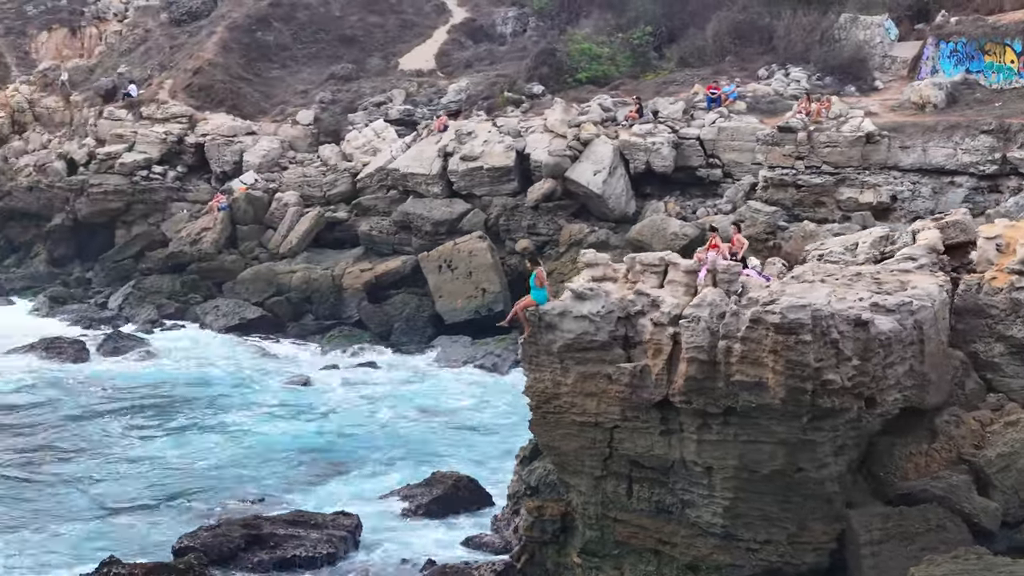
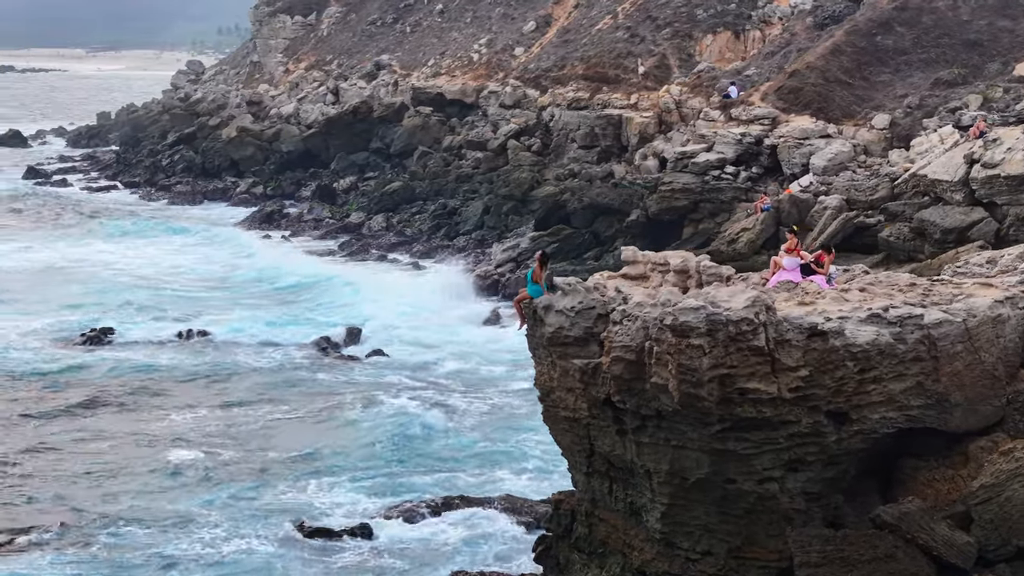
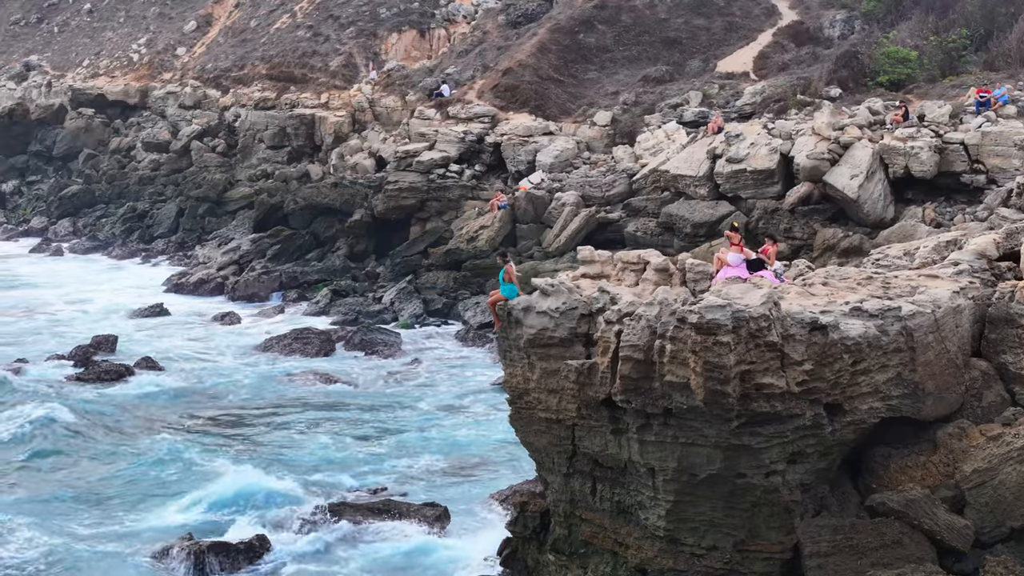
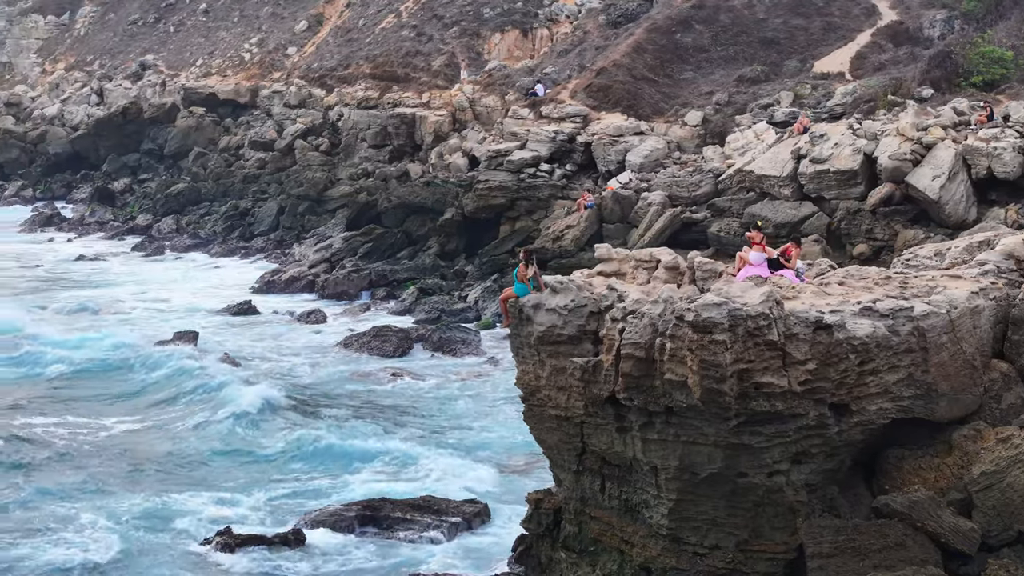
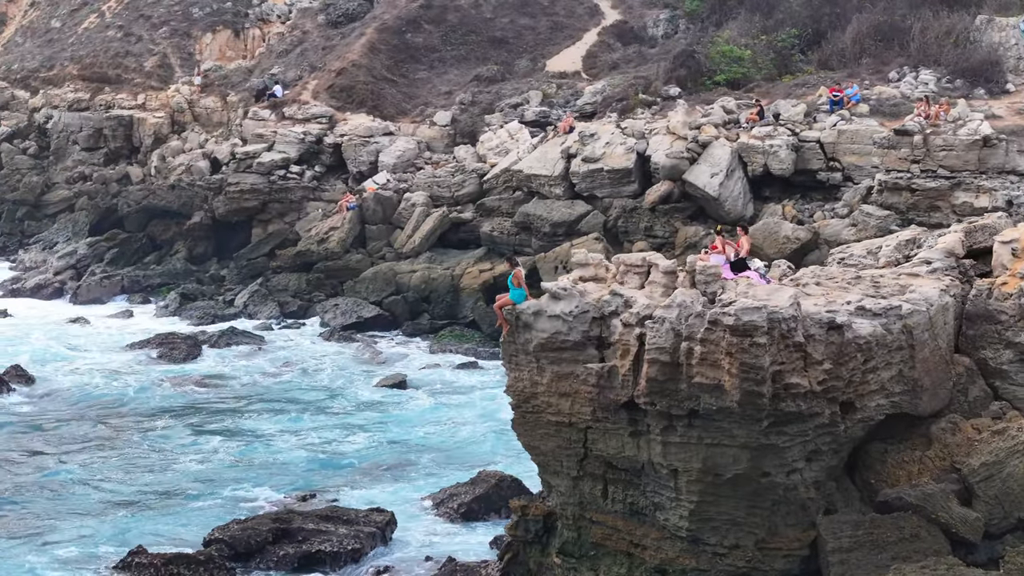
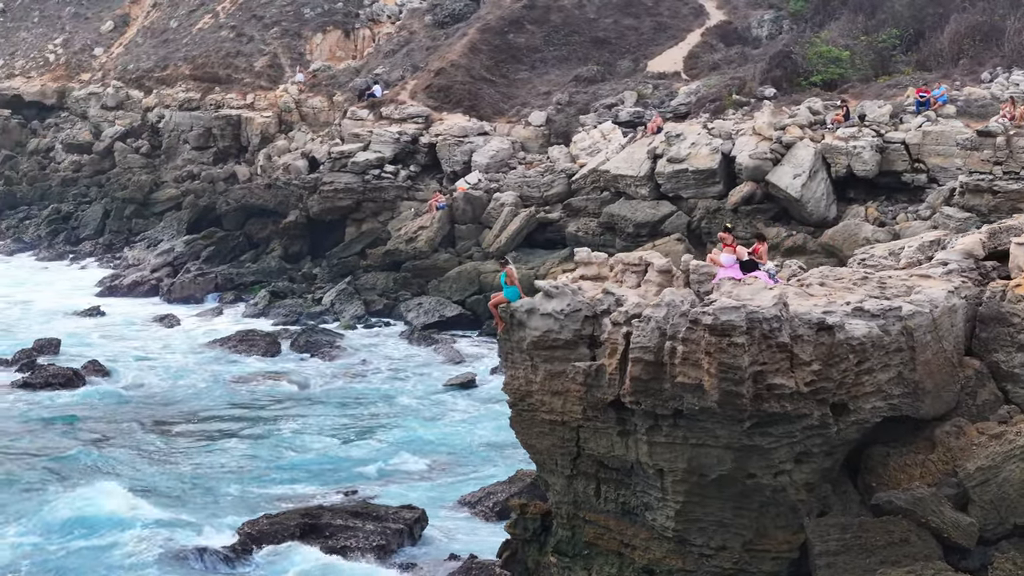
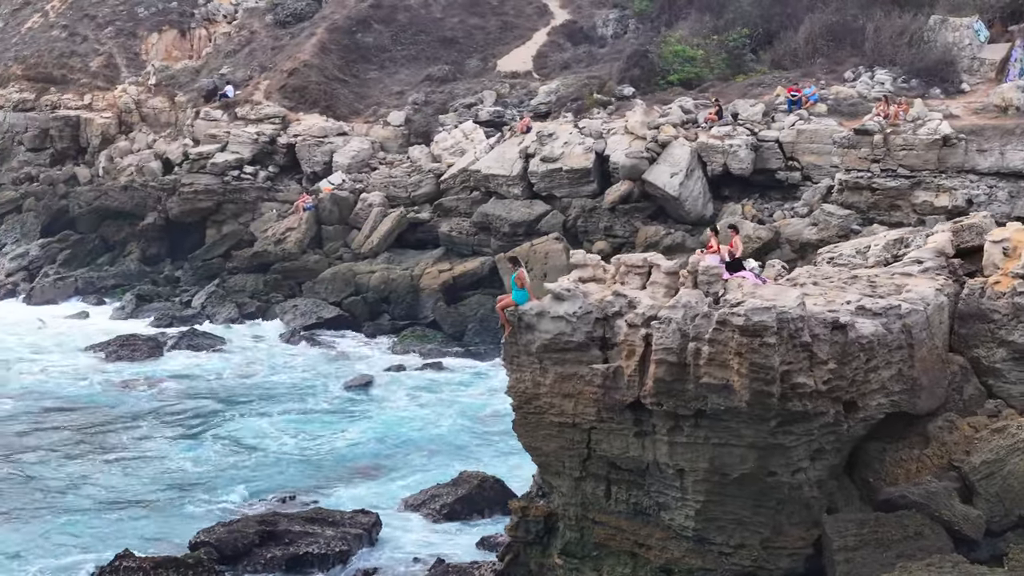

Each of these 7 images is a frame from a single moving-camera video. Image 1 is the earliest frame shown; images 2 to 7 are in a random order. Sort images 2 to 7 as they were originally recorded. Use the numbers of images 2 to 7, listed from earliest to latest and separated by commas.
7, 5, 6, 3, 4, 2
